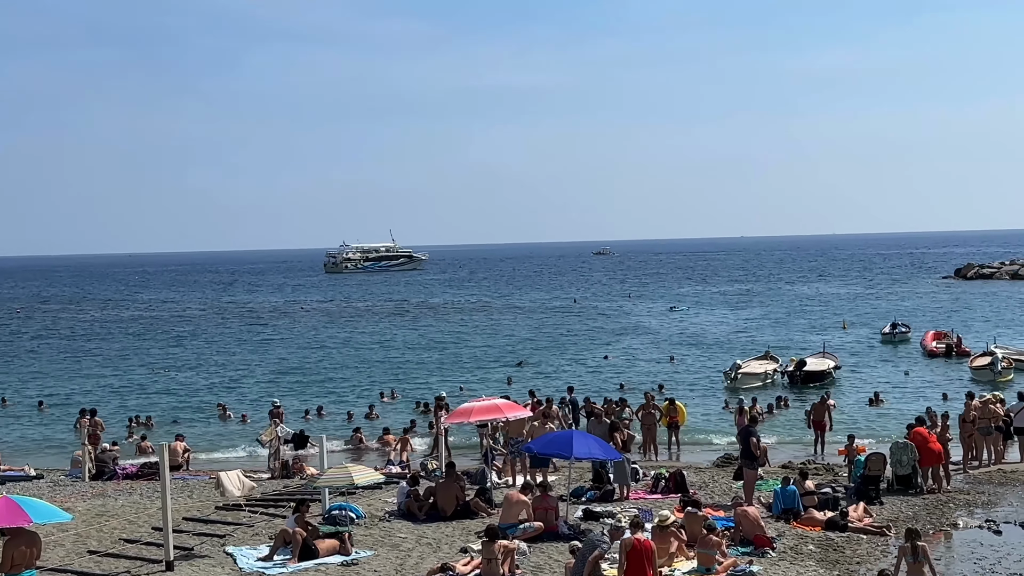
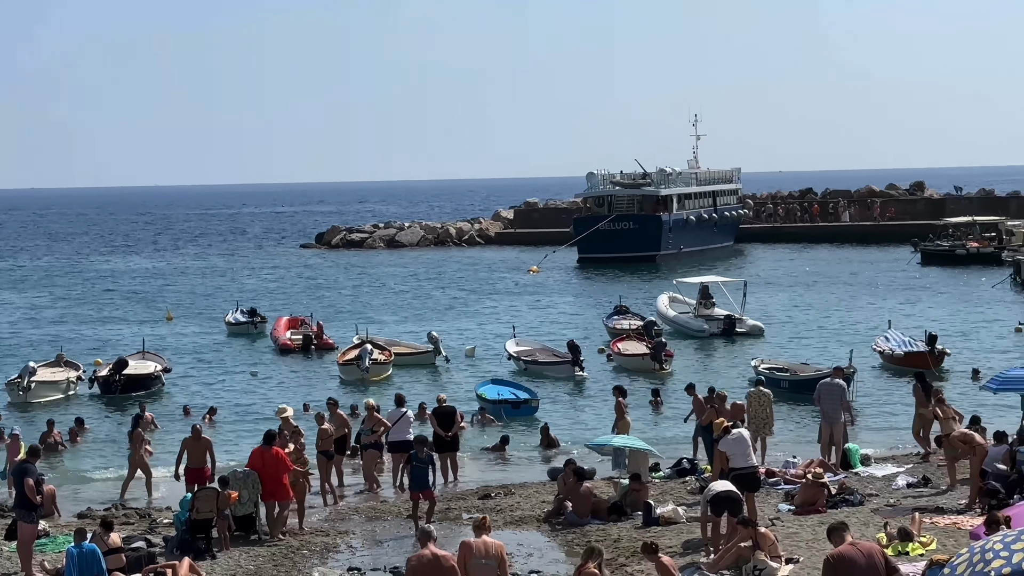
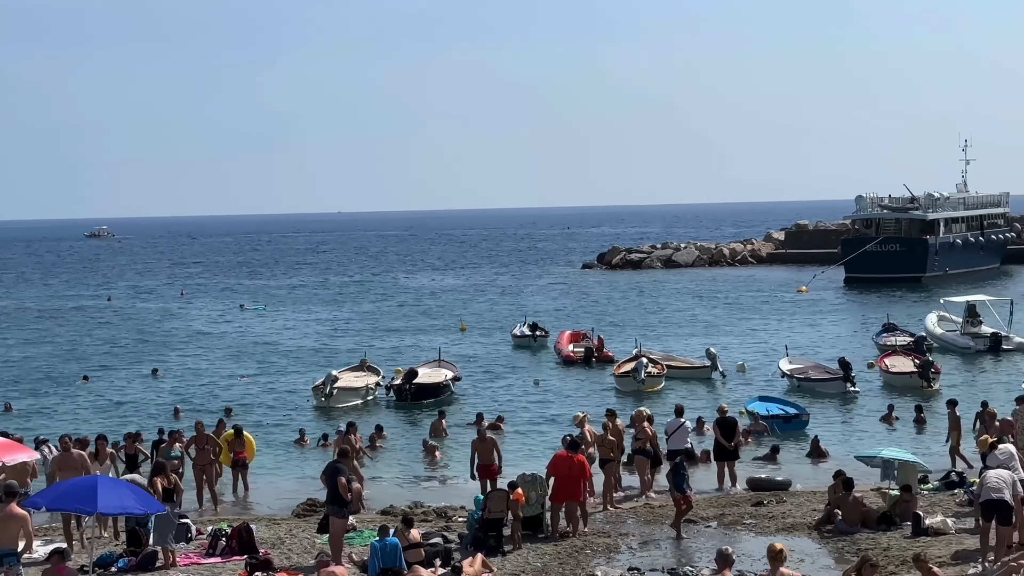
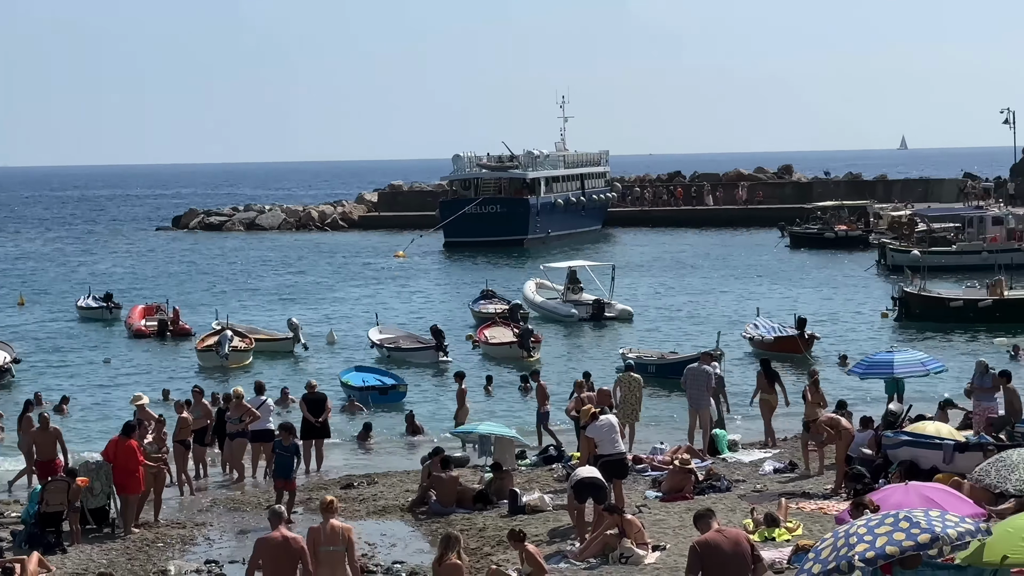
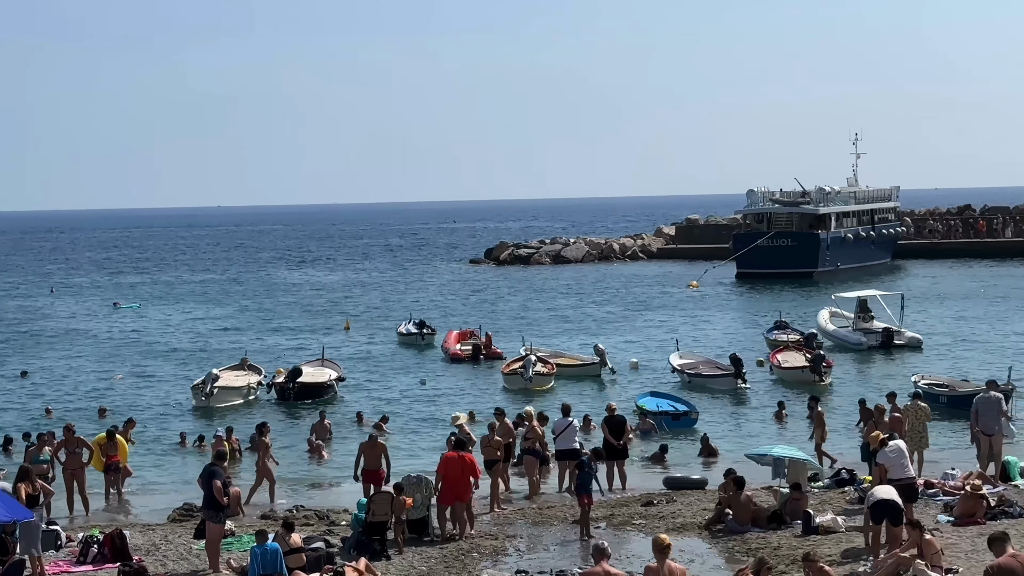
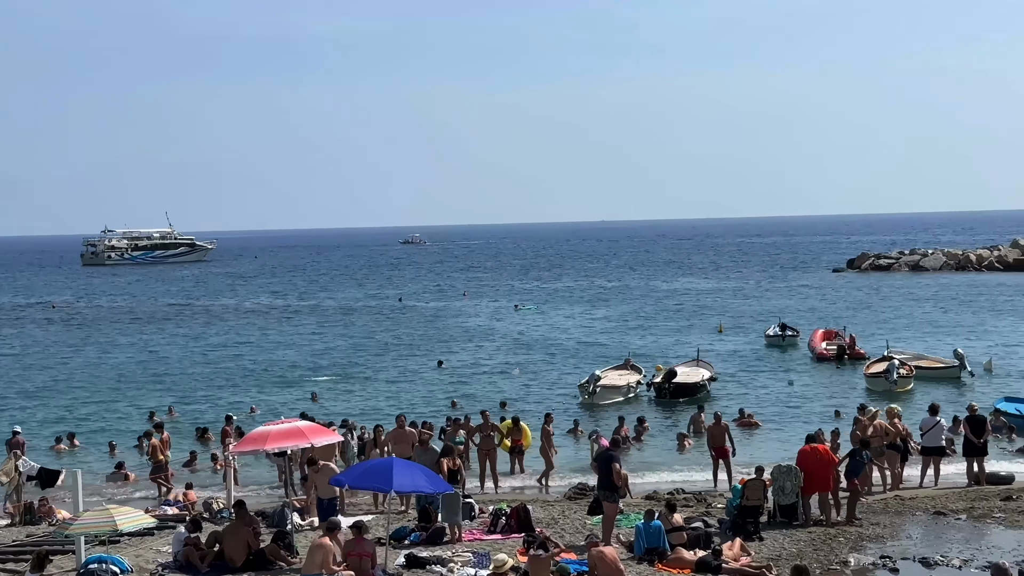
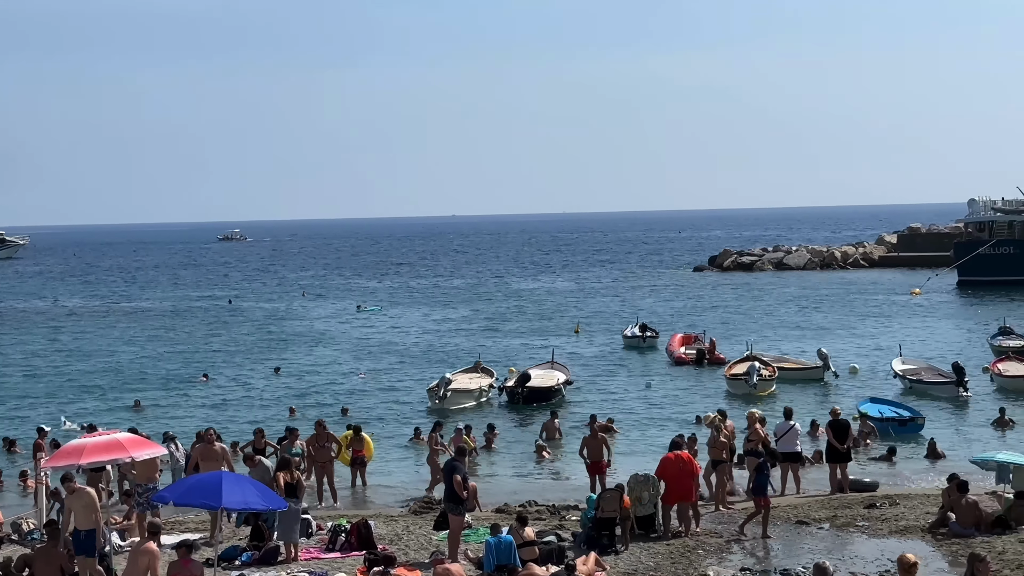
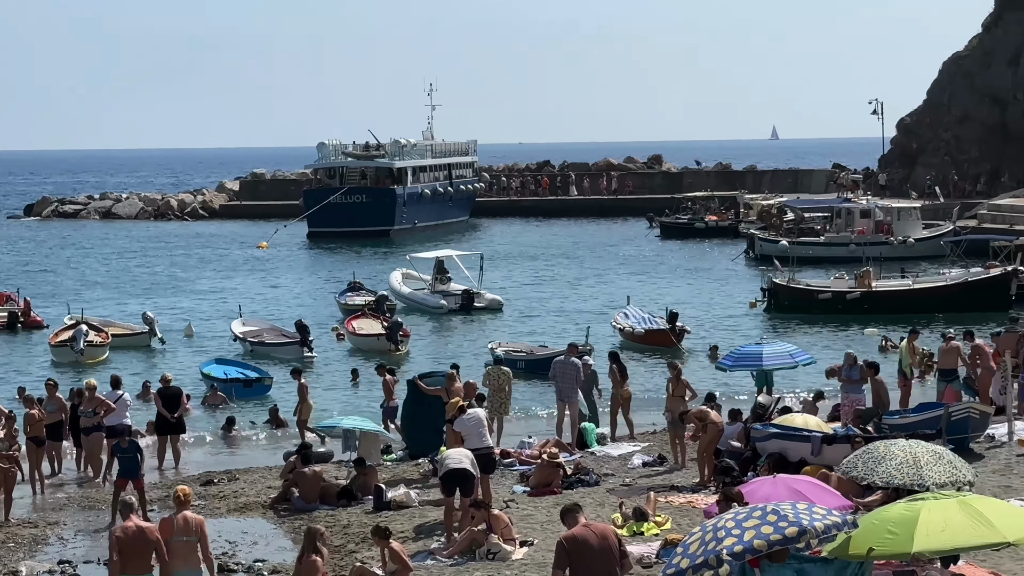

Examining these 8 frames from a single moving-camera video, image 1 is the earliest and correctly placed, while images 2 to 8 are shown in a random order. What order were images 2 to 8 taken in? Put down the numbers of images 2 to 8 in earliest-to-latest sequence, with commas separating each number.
6, 7, 3, 5, 2, 4, 8
